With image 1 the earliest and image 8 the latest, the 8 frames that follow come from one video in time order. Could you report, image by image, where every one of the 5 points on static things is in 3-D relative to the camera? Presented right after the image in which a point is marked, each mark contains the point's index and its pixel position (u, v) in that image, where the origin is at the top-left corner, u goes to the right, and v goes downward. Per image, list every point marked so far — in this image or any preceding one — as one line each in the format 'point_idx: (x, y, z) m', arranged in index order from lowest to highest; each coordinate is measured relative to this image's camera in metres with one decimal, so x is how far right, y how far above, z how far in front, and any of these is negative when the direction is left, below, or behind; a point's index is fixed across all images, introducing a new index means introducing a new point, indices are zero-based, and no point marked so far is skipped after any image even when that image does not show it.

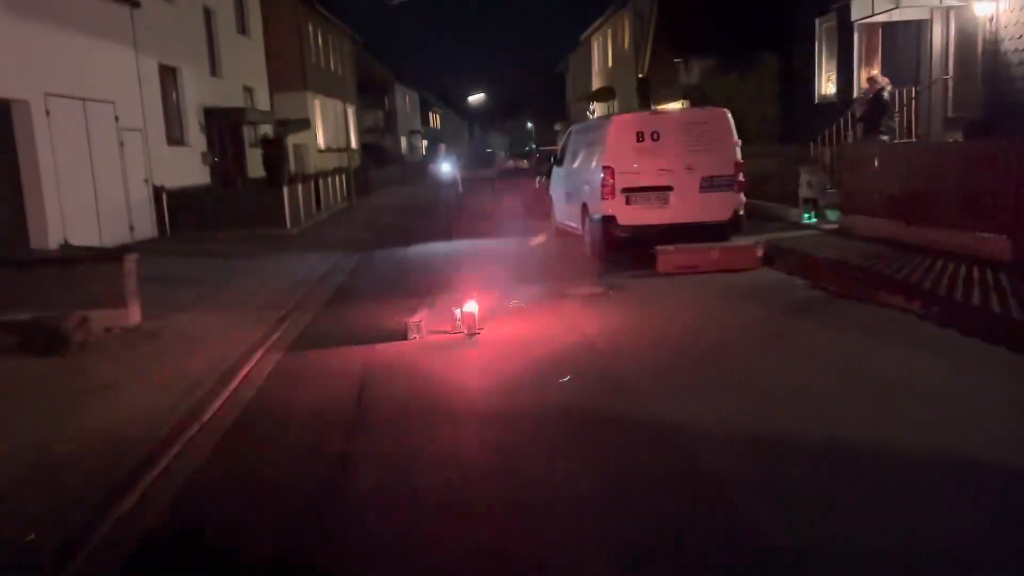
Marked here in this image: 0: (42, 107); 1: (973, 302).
0: (-7.7, +2.9, +15.2) m
1: (+4.5, -0.1, +9.1) m
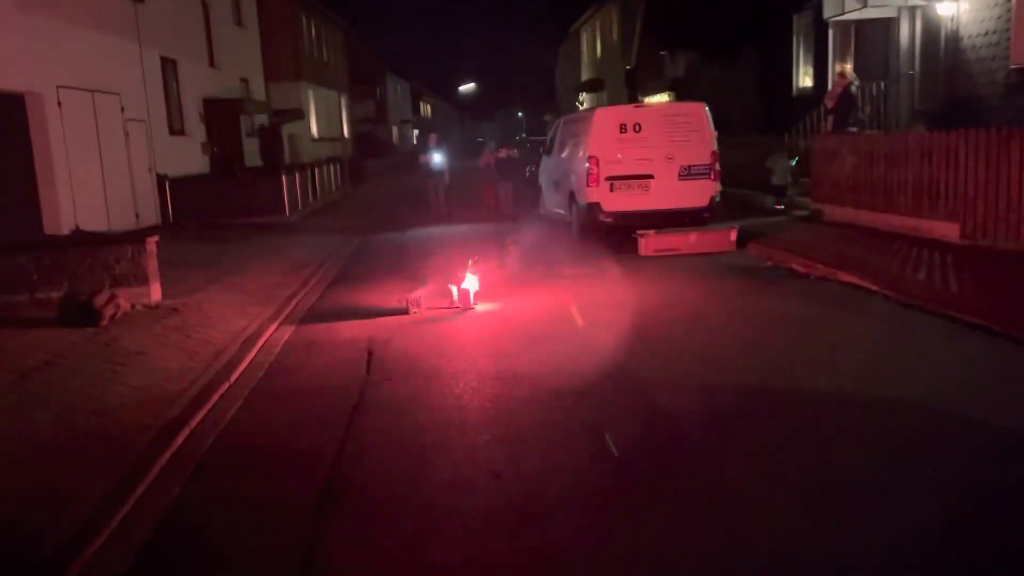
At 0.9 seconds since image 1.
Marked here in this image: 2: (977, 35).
0: (-7.8, +3.2, +16.0) m
1: (+4.4, +0.1, +10.0) m
2: (+7.5, +4.1, +15.2) m
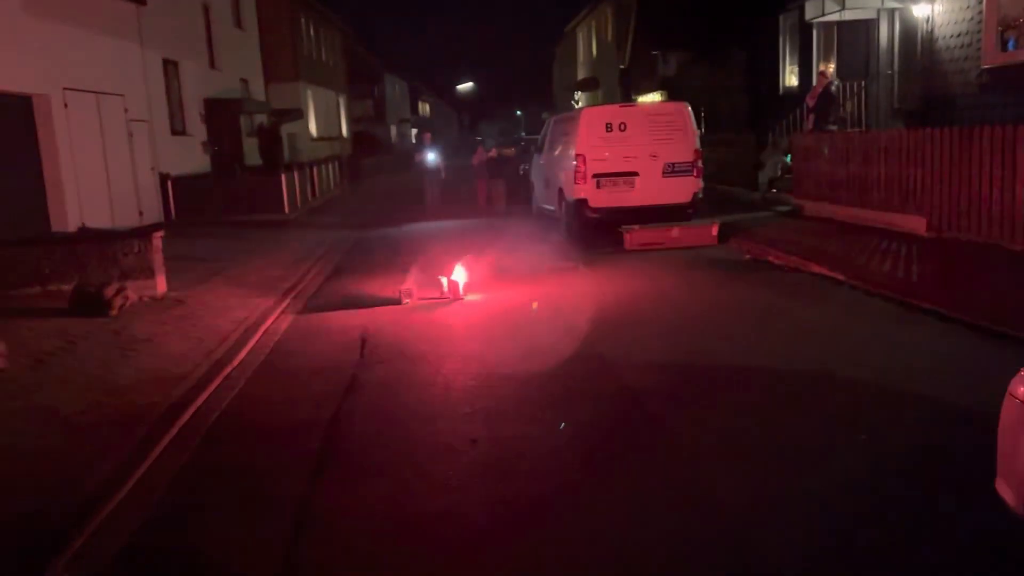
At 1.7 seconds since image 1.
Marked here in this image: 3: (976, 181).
0: (-8.0, +3.3, +16.5) m
1: (+4.2, +0.2, +10.6) m
2: (+7.4, +4.2, +15.7) m
3: (+5.7, +1.3, +11.4) m
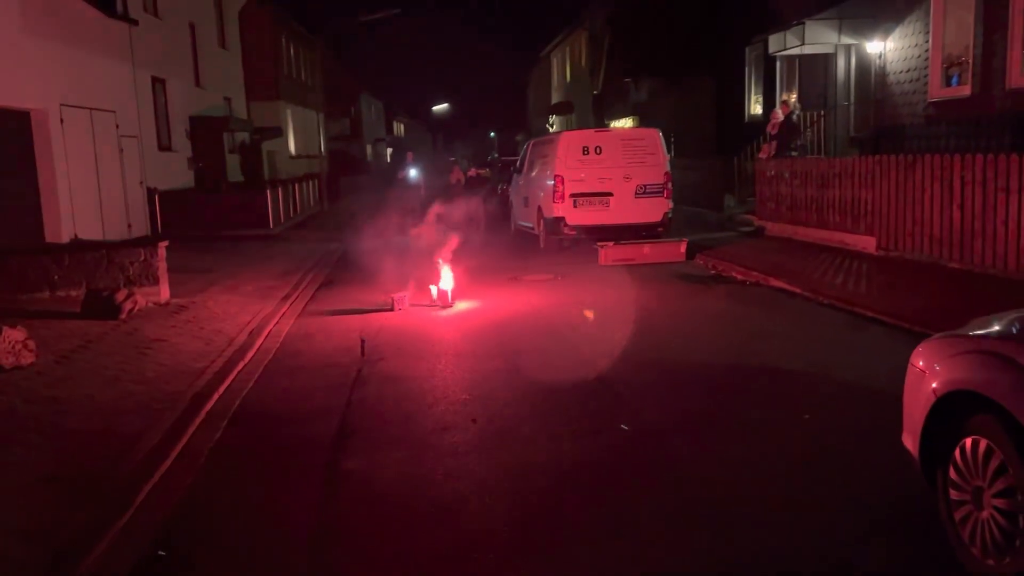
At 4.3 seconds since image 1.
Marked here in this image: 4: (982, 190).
0: (-8.3, +3.2, +17.2) m
1: (+4.0, +0.1, +11.6) m
2: (+7.0, +3.9, +16.9) m
3: (+5.4, +1.1, +12.5) m
4: (+5.6, +1.2, +11.2) m
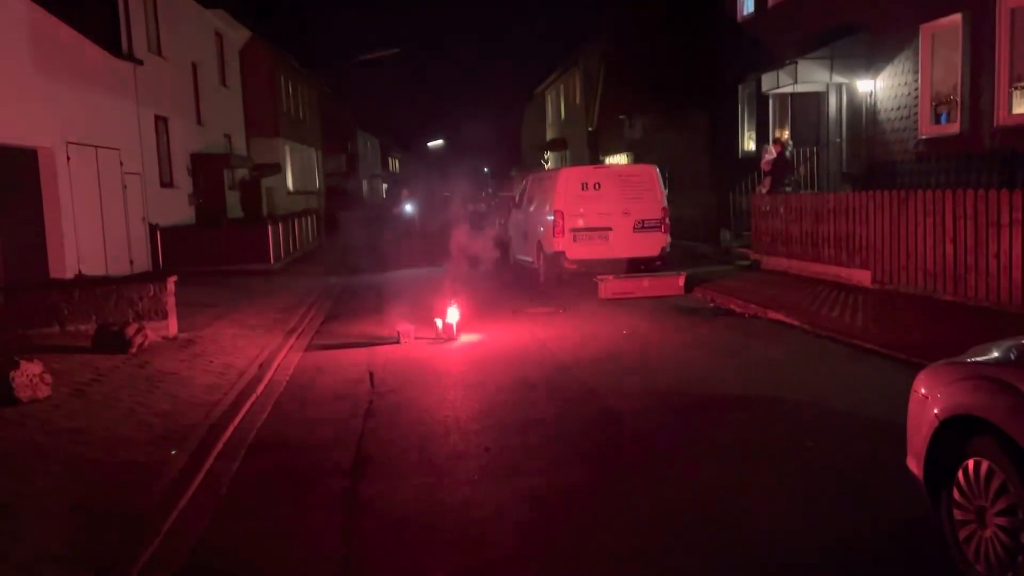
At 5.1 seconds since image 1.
0: (-8.3, +2.5, +17.5) m
1: (+4.1, -0.4, +11.8) m
2: (+7.0, +3.3, +17.3) m
3: (+5.5, +0.7, +12.8) m
4: (+5.7, +0.8, +11.5) m
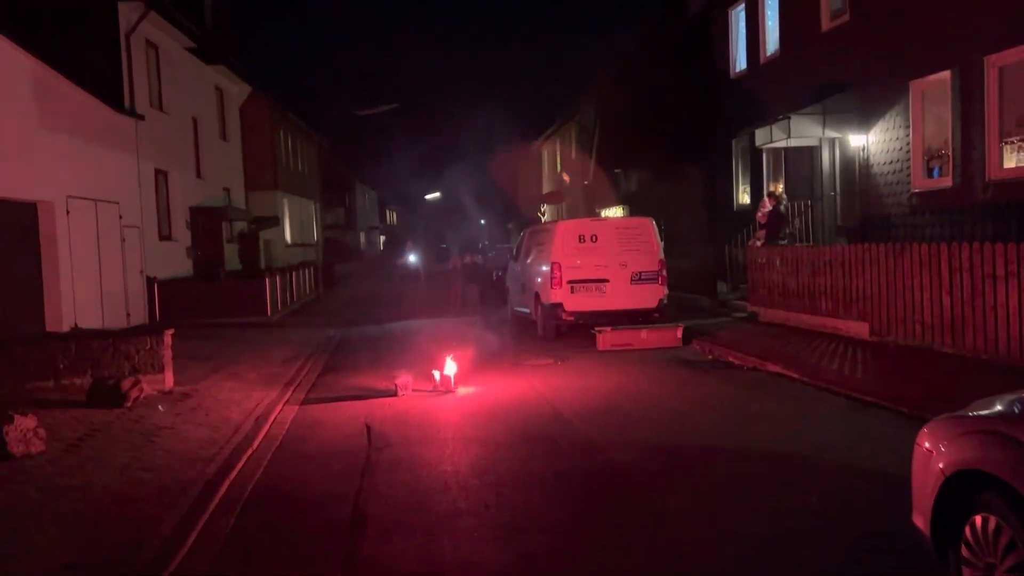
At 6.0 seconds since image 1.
0: (-8.4, +1.5, +17.5) m
1: (+4.1, -1.0, +11.8) m
2: (+7.0, +2.3, +17.5) m
3: (+5.5, 0.0, +12.8) m
4: (+5.6, +0.1, +11.6) m
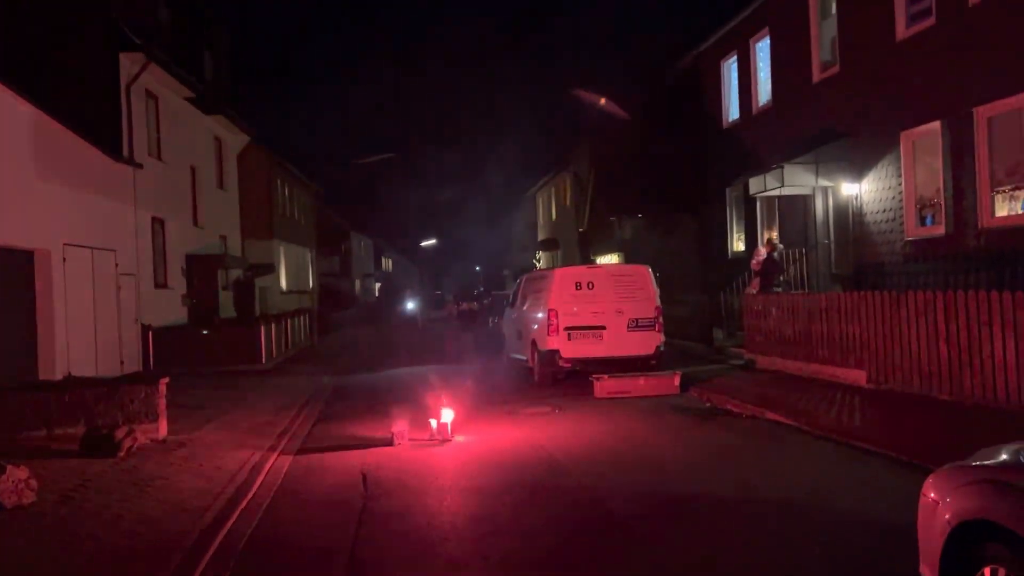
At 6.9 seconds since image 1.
0: (-8.5, +0.6, +17.6) m
1: (+4.0, -1.6, +11.8) m
2: (+6.9, +1.4, +17.6) m
3: (+5.4, -0.7, +12.8) m
4: (+5.6, -0.4, +11.6) m
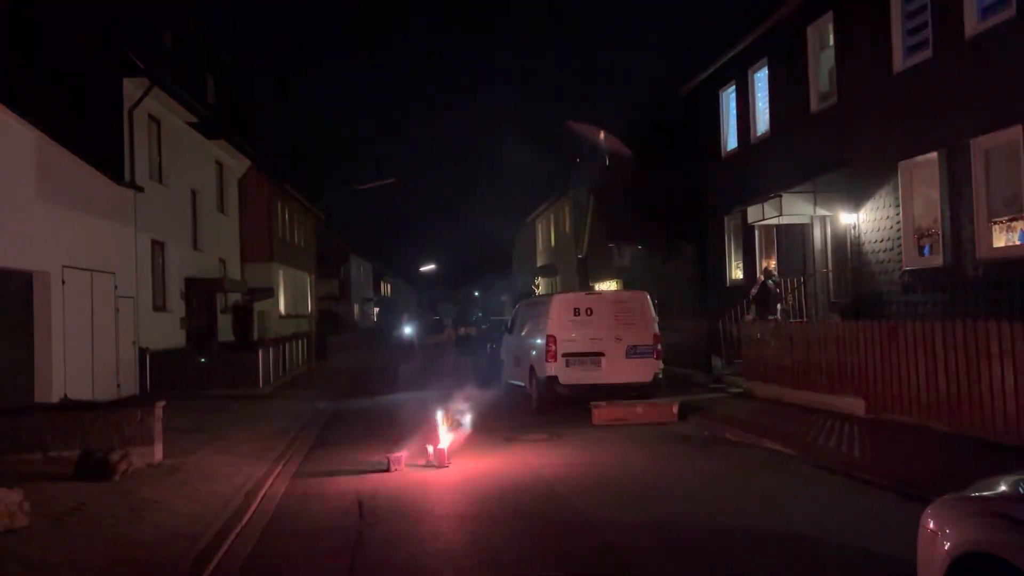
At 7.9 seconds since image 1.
0: (-8.5, +0.2, +17.6) m
1: (+4.0, -2.0, +11.7) m
2: (+6.9, +0.9, +17.7) m
3: (+5.4, -1.1, +12.8) m
4: (+5.6, -0.8, +11.6) m
